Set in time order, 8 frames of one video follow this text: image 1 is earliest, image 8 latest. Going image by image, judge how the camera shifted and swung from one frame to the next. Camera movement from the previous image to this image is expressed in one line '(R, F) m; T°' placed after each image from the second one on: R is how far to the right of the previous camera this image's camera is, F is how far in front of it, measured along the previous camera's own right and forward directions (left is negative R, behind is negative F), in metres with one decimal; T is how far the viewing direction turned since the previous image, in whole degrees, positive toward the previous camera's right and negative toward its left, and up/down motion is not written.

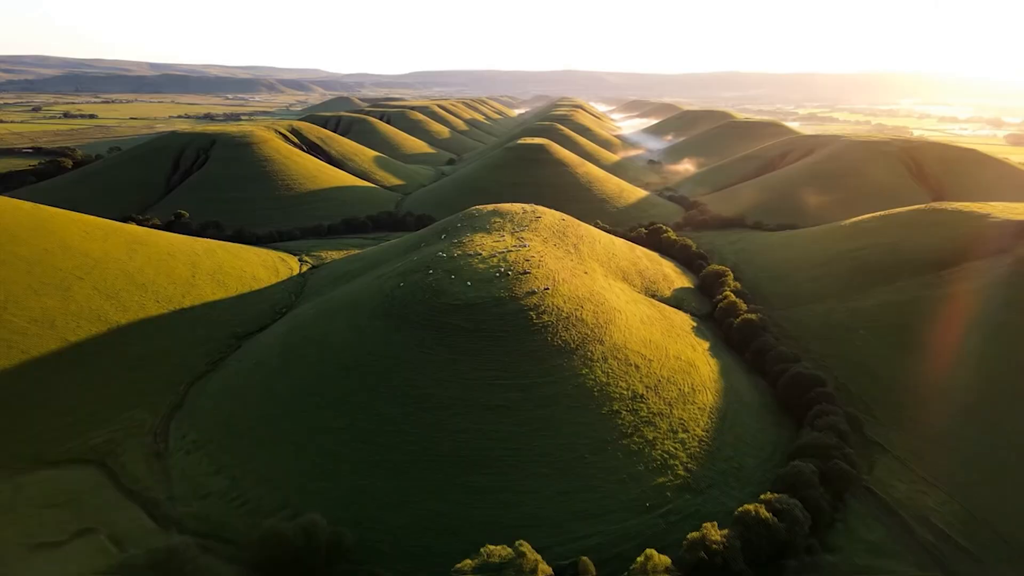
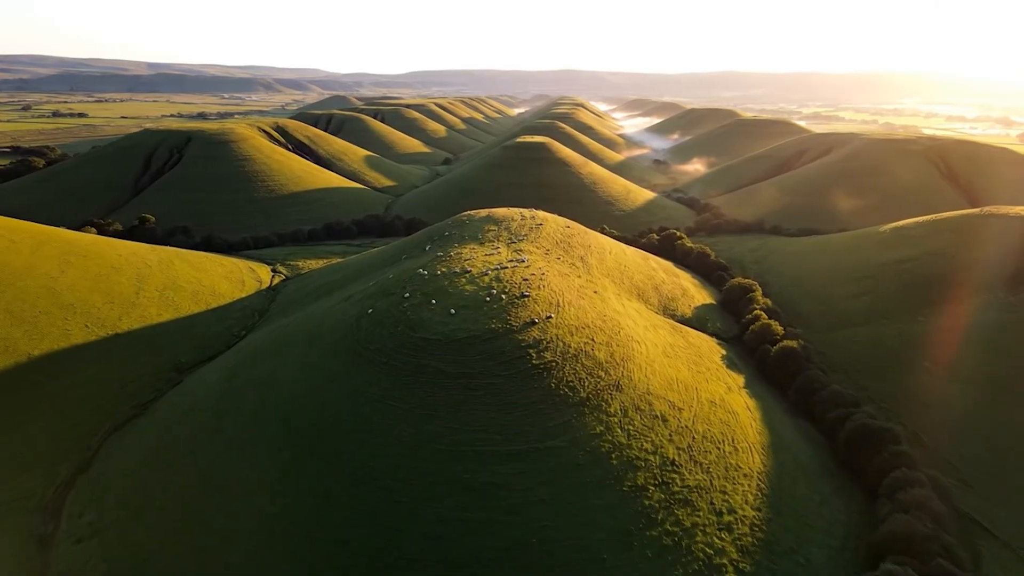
(+0.2, +7.0) m; 0°
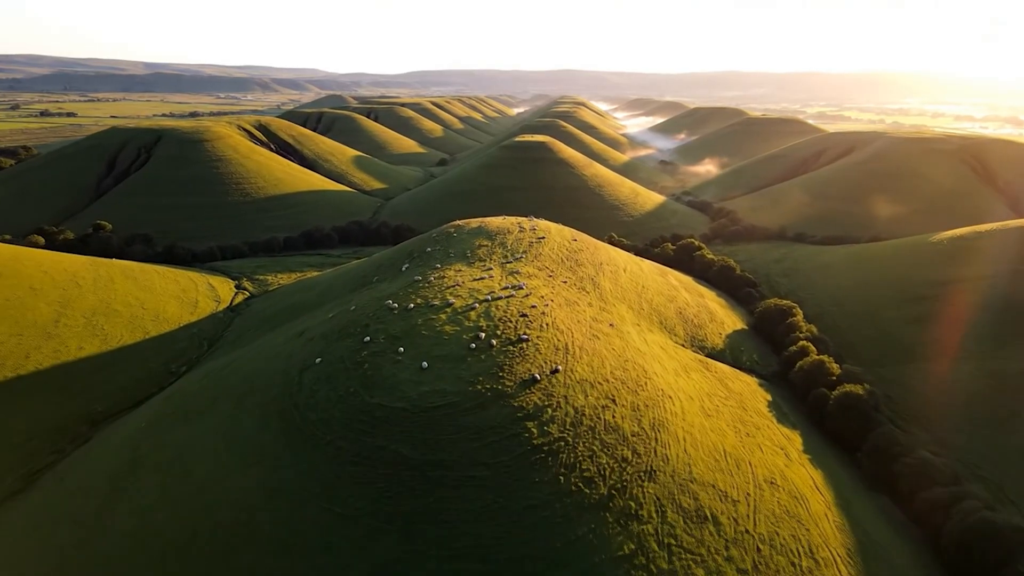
(+0.2, +7.3) m; 0°
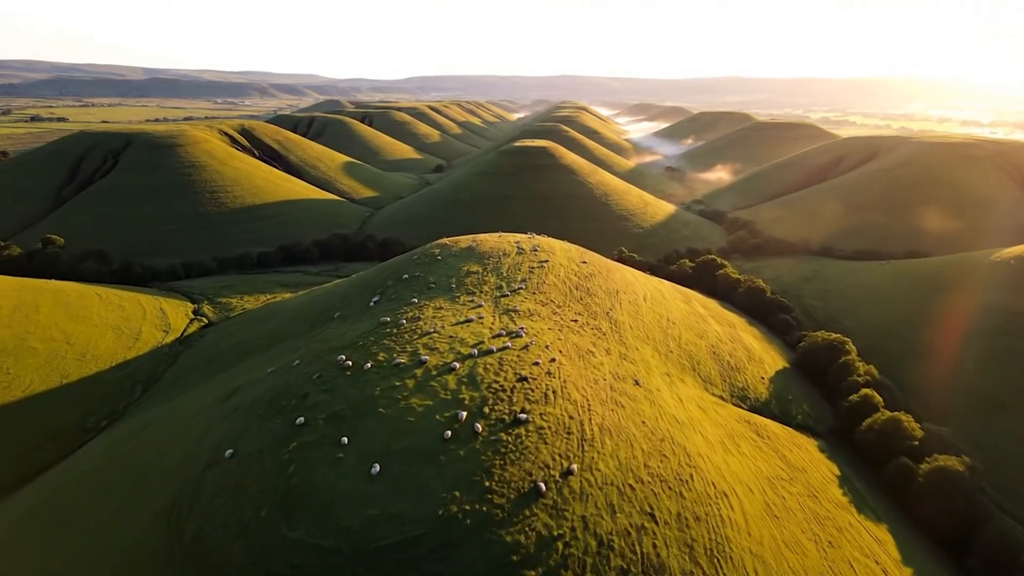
(+0.2, +6.7) m; 0°
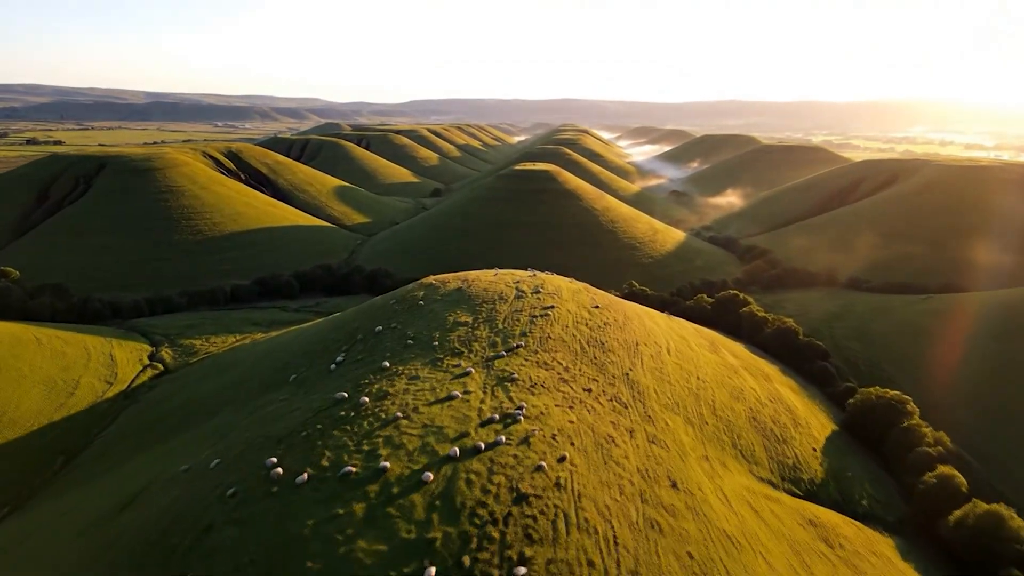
(+0.1, +5.3) m; 0°
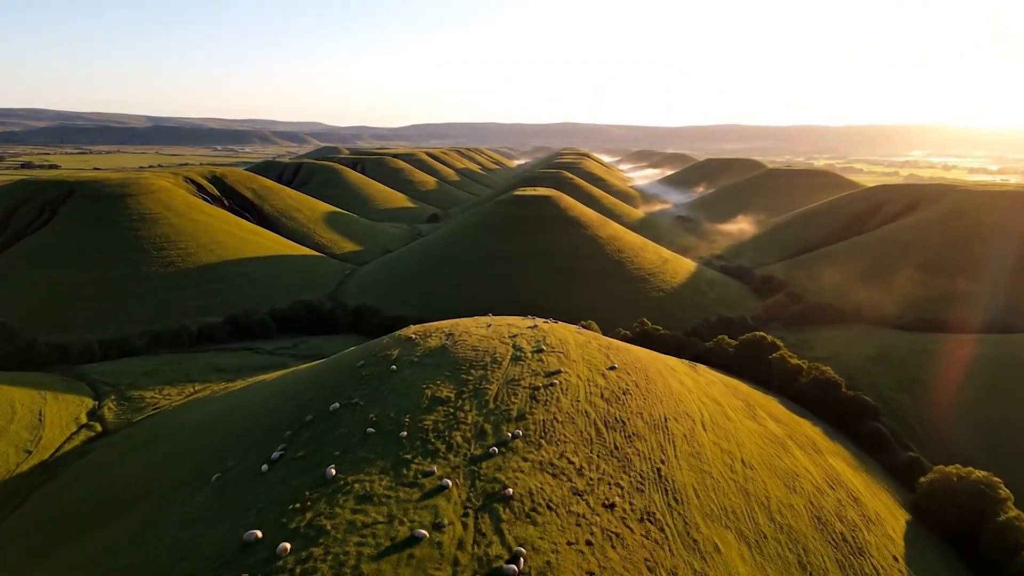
(+0.2, +5.4) m; 0°
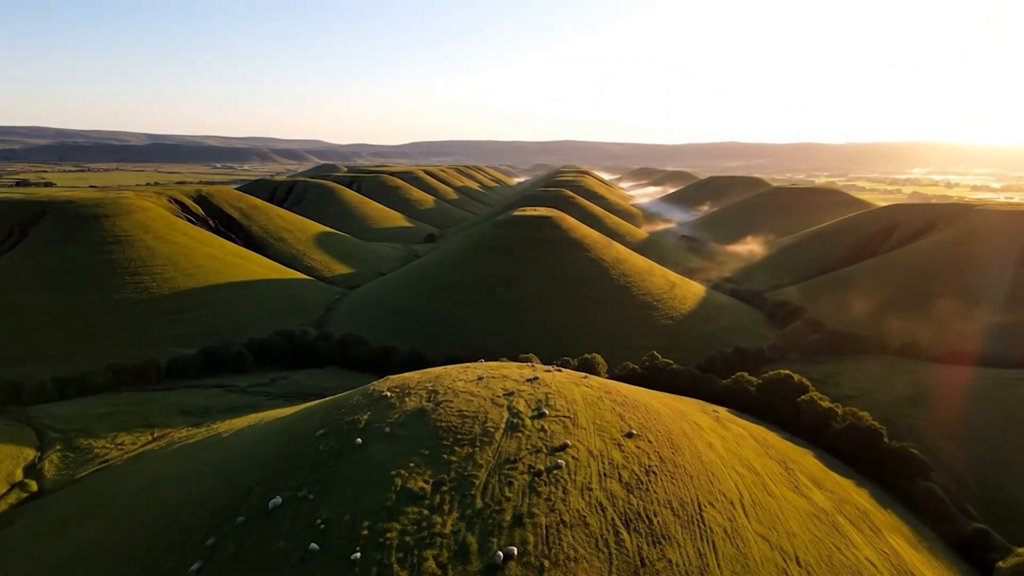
(+0.1, +4.1) m; 0°
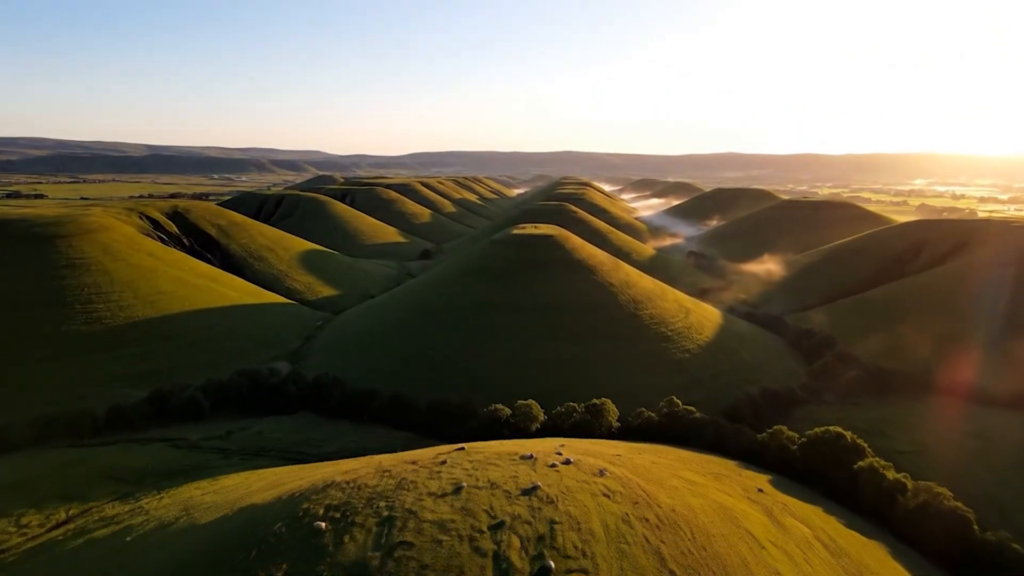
(+0.2, +6.3) m; 0°
